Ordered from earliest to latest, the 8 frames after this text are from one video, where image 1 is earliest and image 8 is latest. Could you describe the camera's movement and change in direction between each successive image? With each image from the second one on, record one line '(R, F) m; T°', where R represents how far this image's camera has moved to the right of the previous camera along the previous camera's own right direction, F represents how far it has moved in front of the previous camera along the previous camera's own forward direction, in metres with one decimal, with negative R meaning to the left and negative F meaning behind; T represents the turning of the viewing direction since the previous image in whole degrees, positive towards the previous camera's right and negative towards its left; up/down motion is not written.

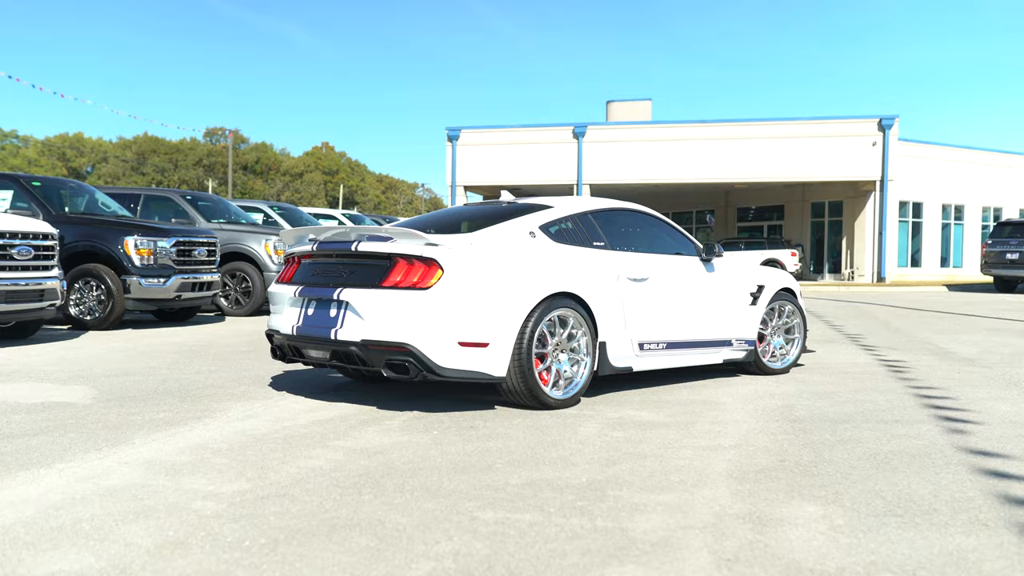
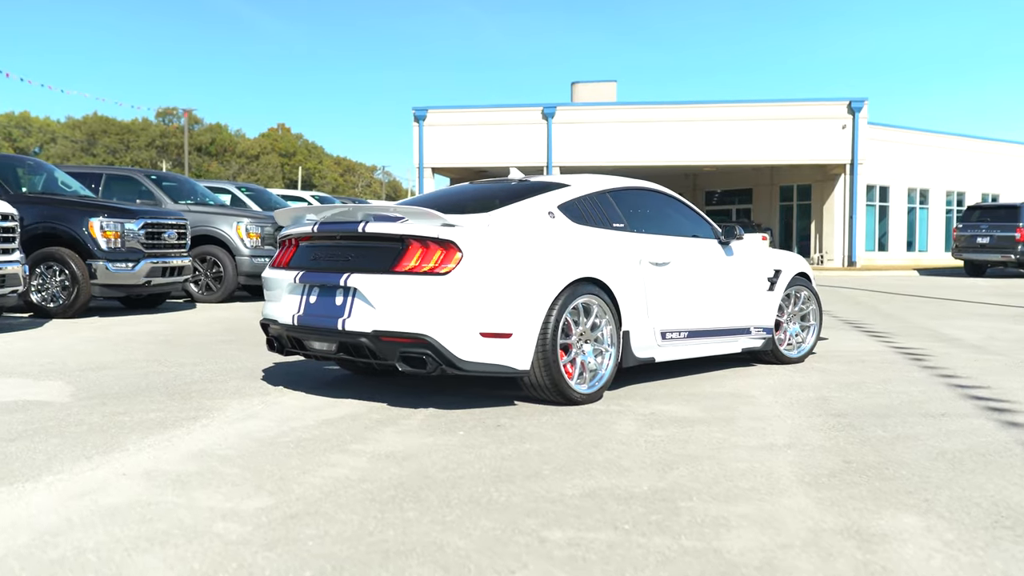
(-0.4, +0.5) m; +2°
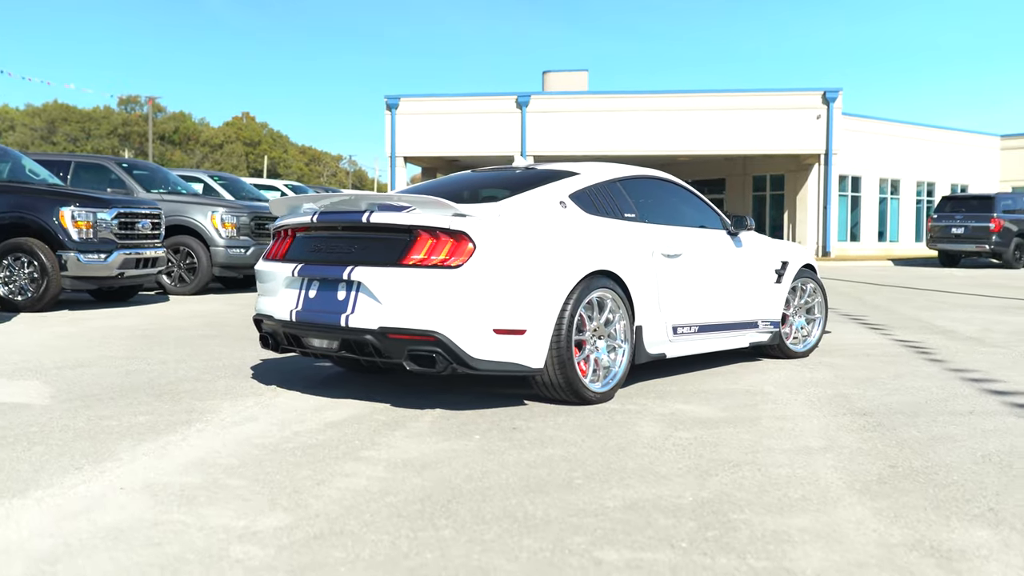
(-0.2, +0.3) m; +2°
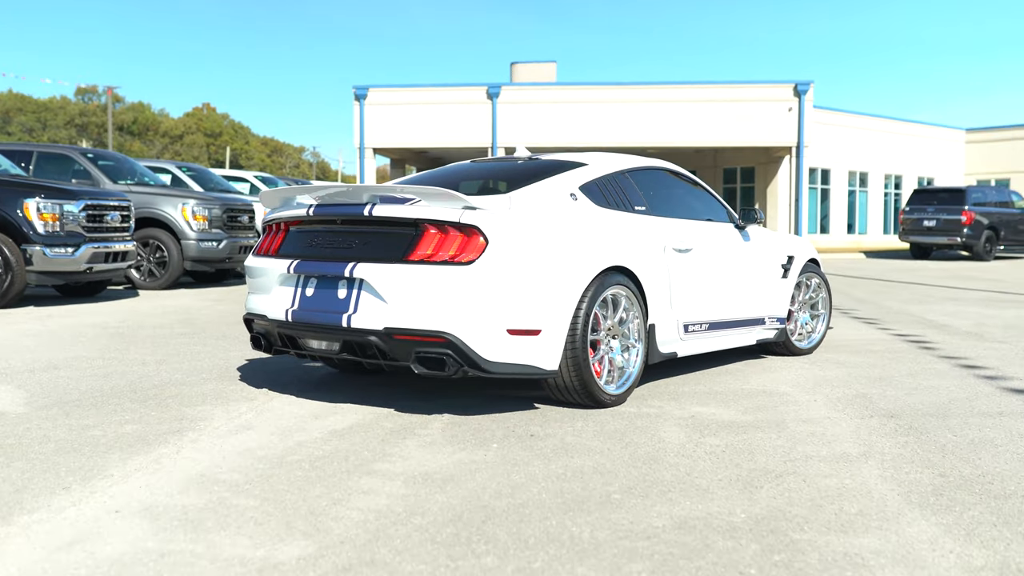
(-0.2, +0.3) m; +2°
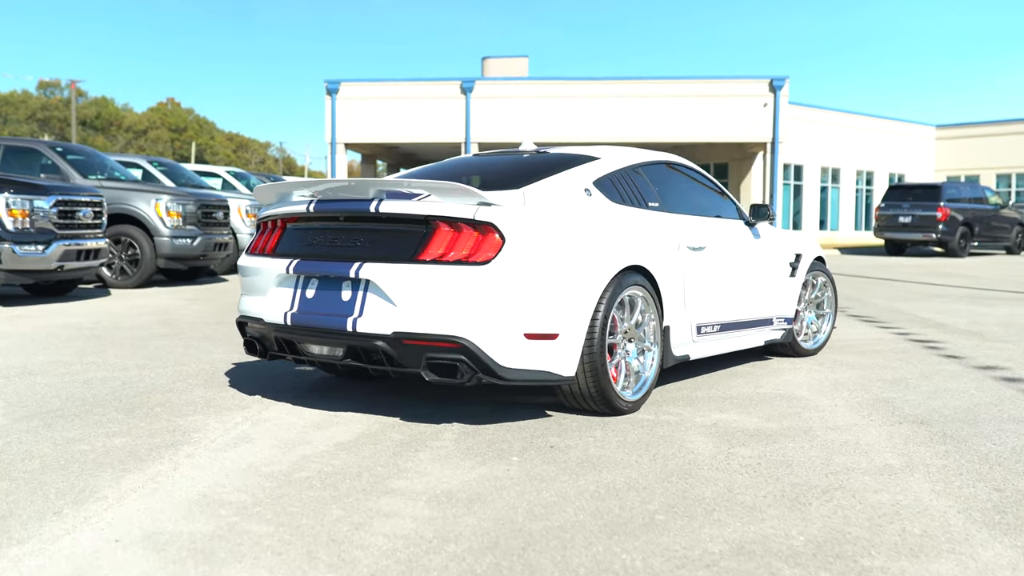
(-0.2, +0.3) m; +2°
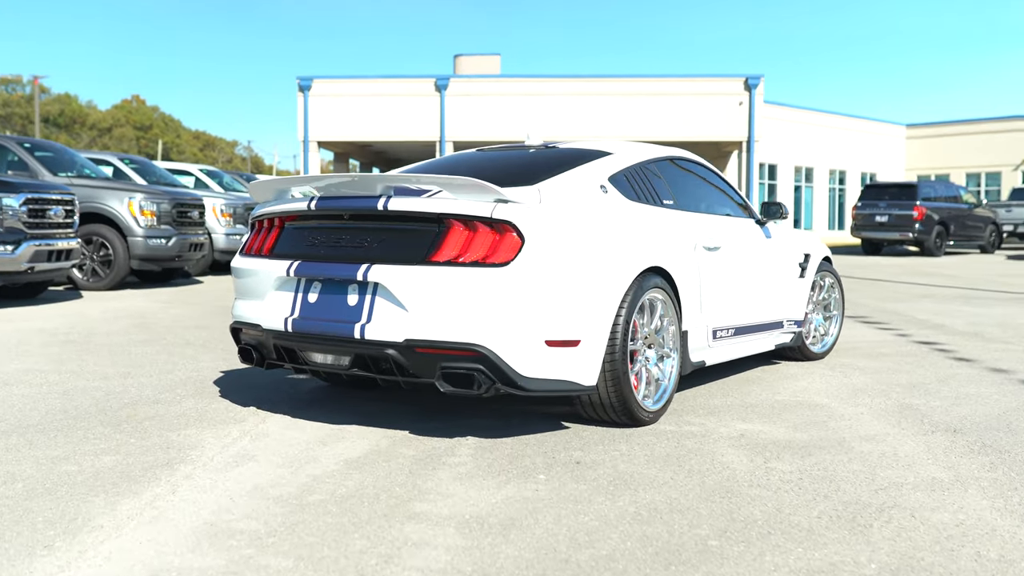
(-0.2, +0.3) m; +2°
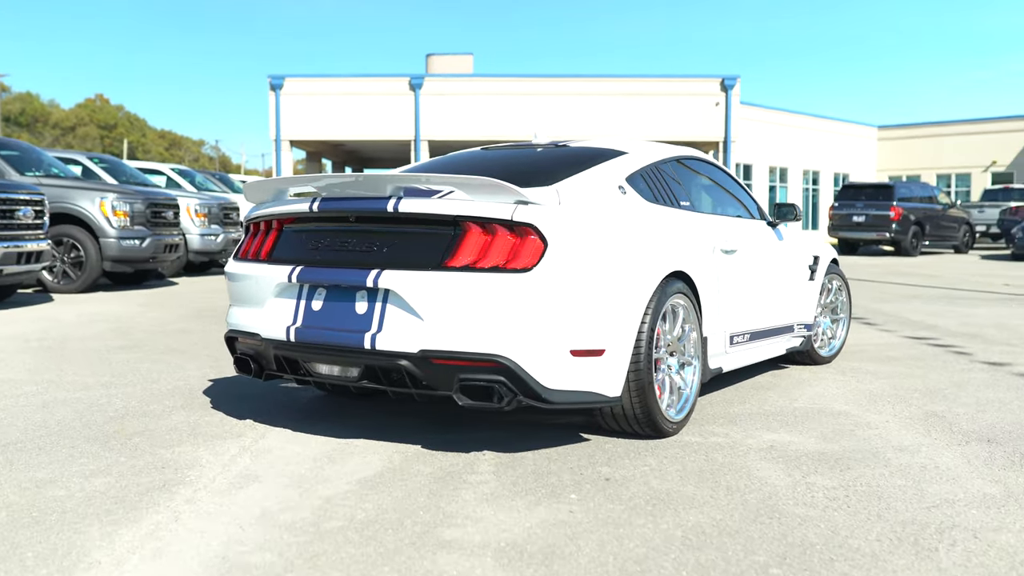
(-0.2, +0.3) m; +2°
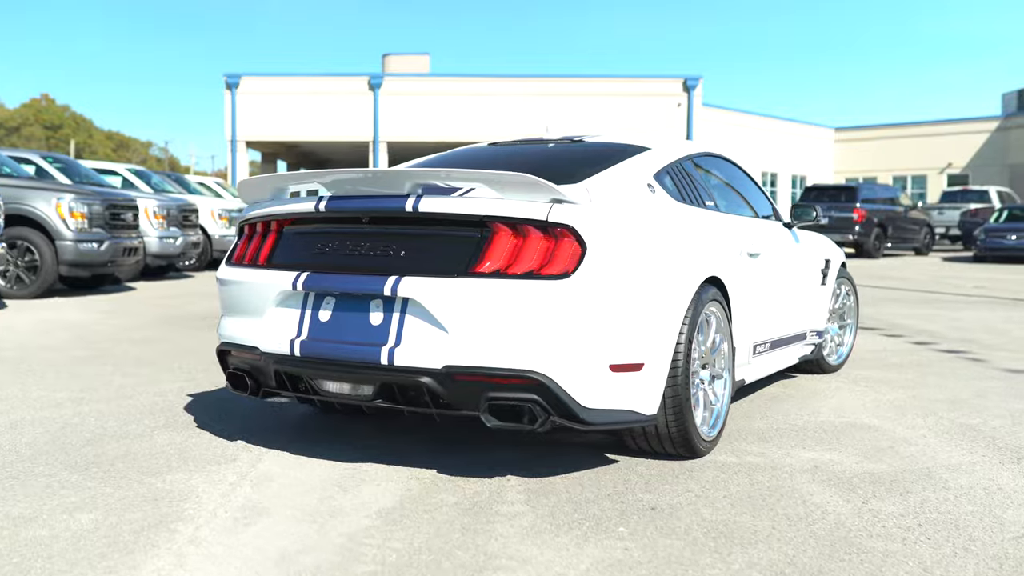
(-0.3, +0.4) m; +3°
